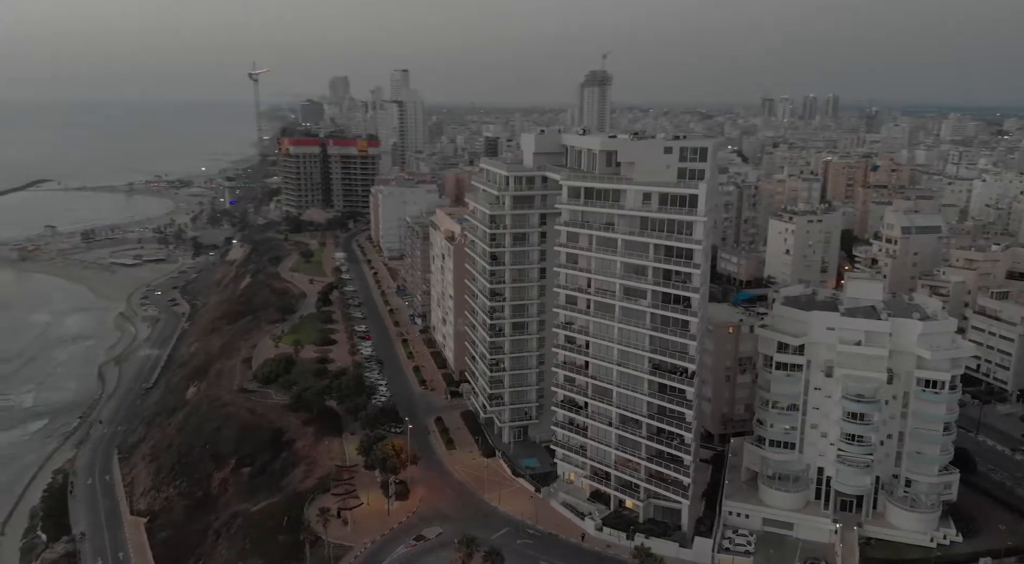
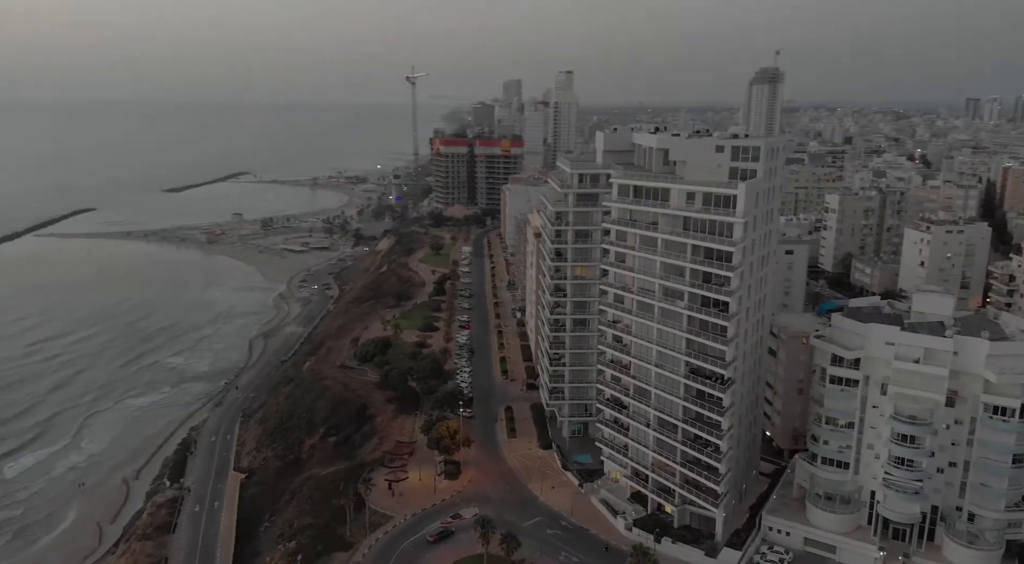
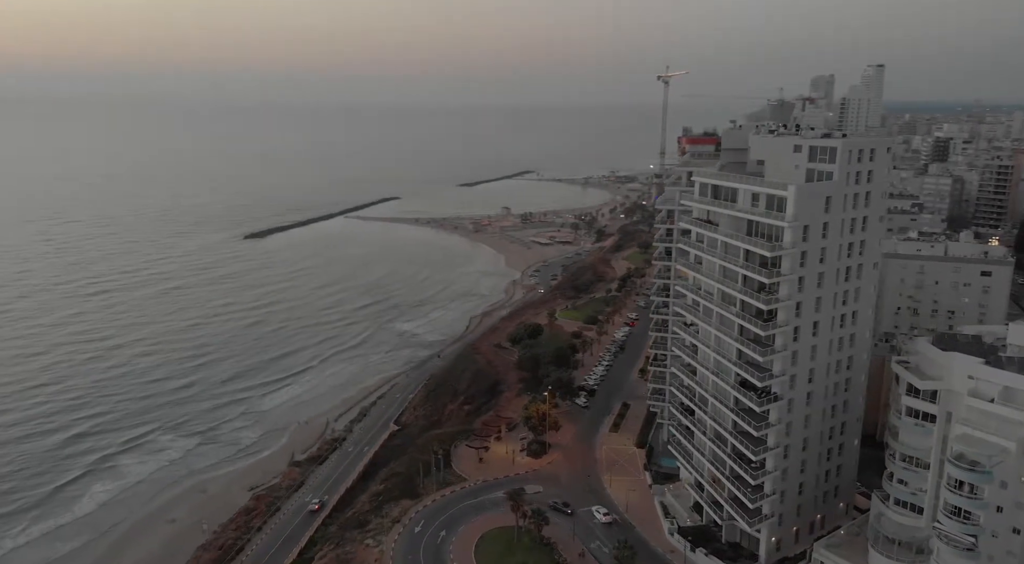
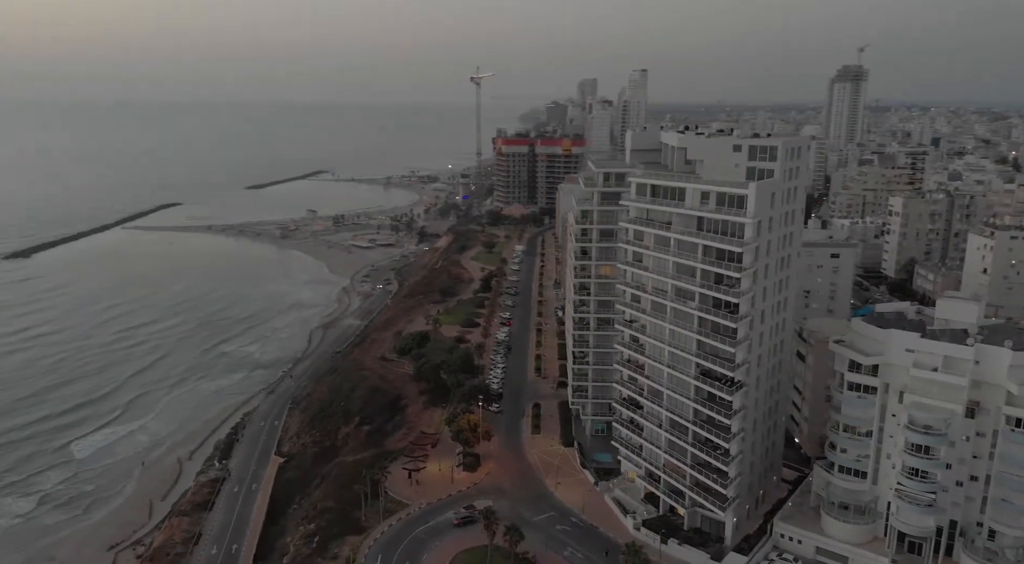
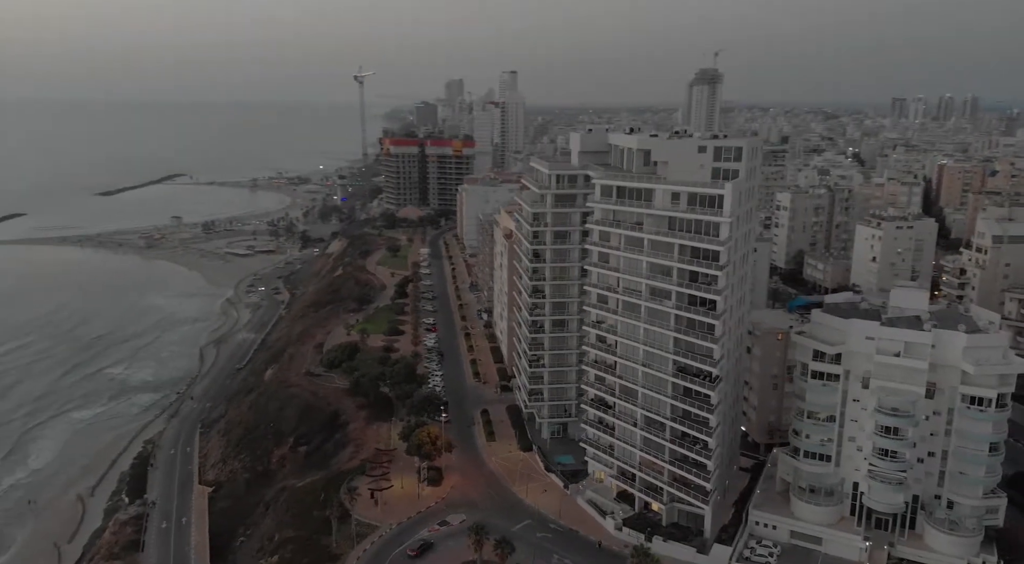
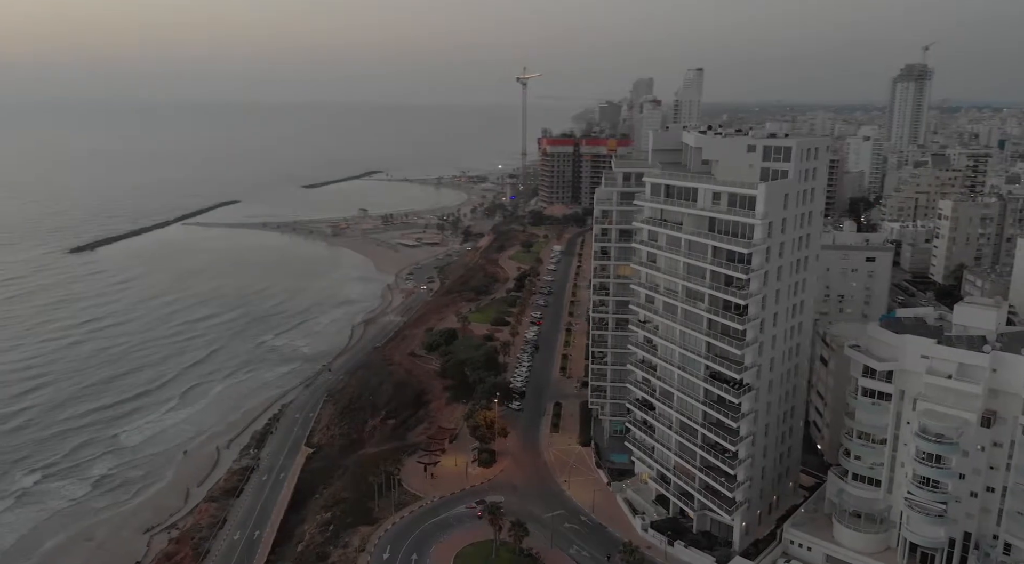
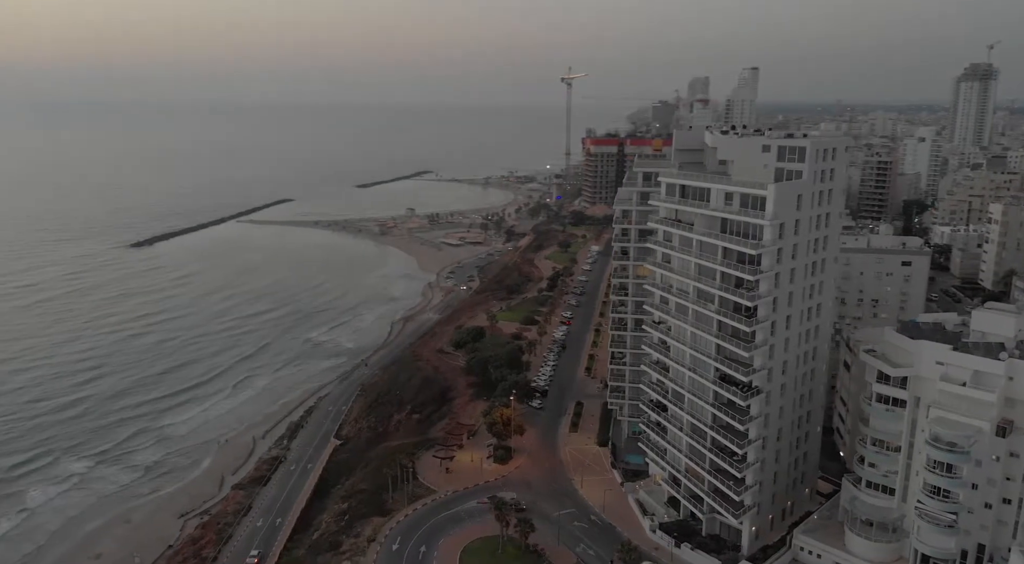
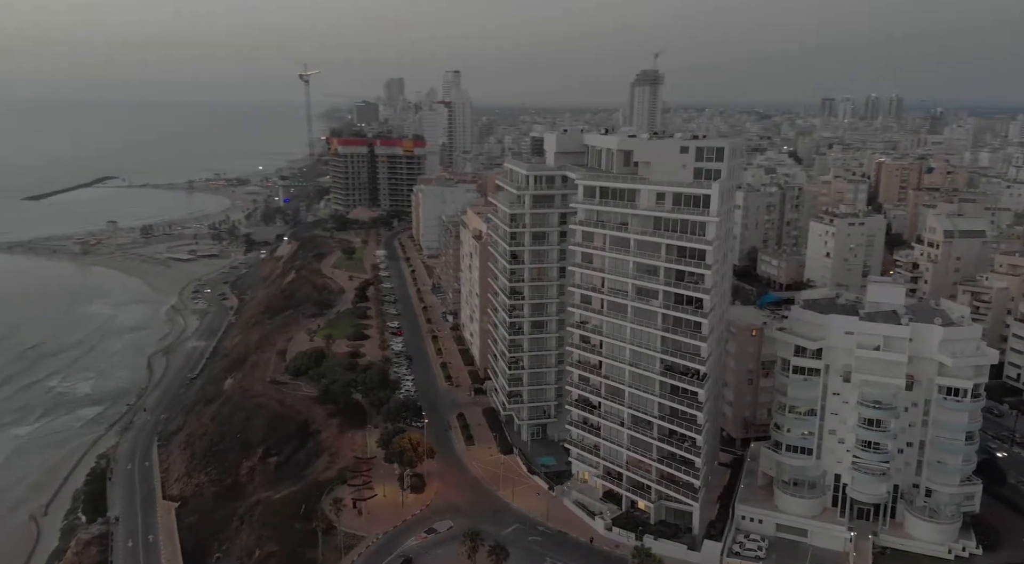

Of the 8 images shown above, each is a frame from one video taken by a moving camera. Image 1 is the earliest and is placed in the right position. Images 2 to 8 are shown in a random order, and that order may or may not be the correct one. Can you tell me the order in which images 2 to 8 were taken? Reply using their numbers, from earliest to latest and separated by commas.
8, 5, 2, 4, 6, 7, 3
